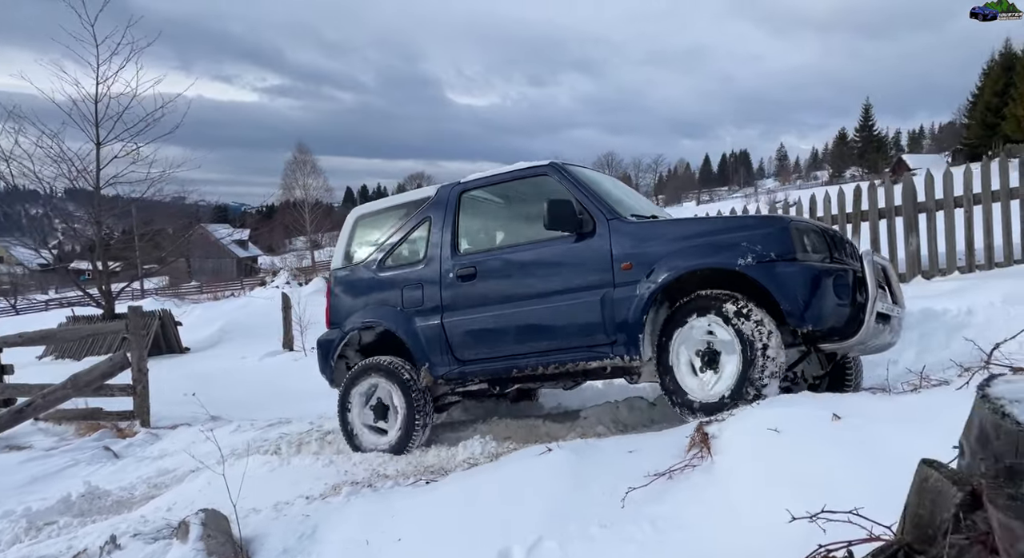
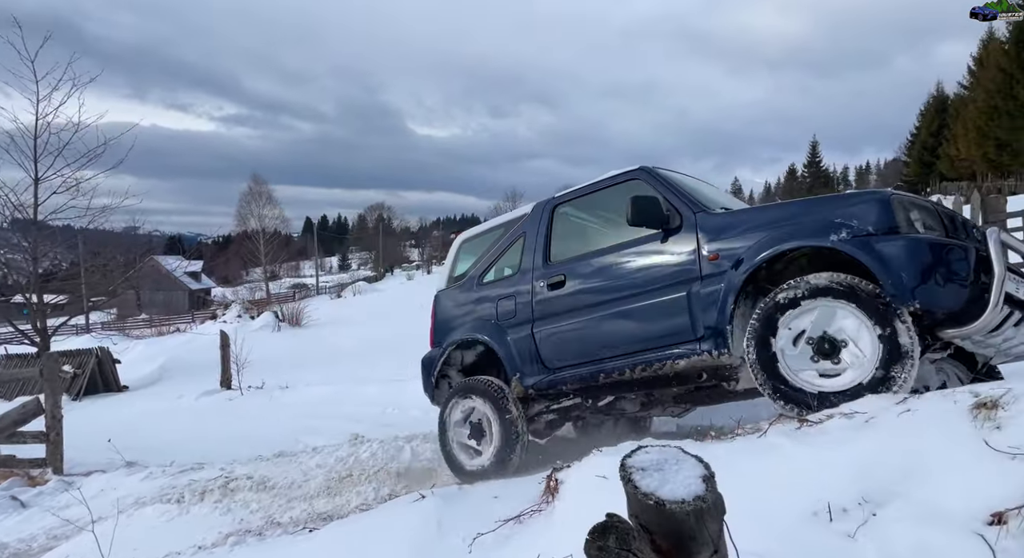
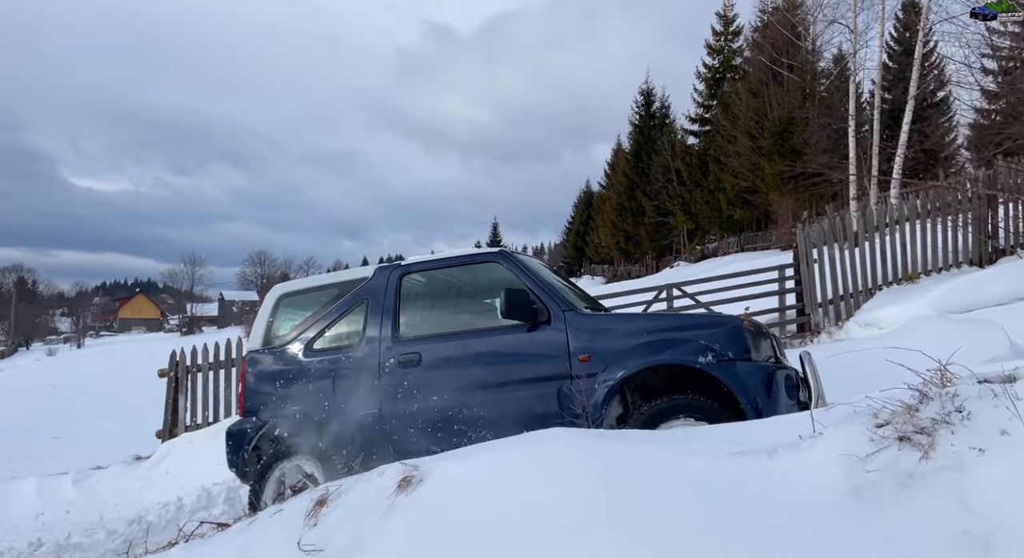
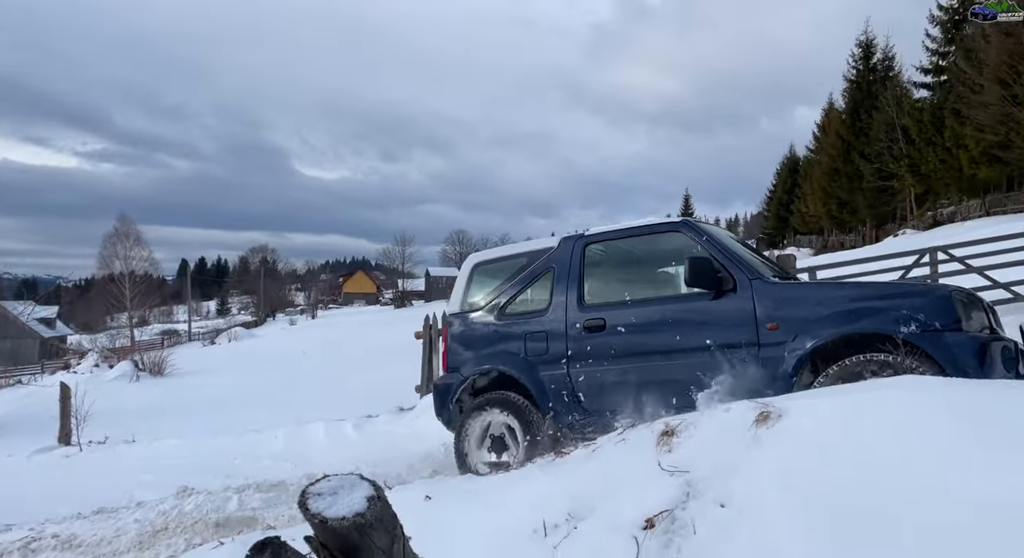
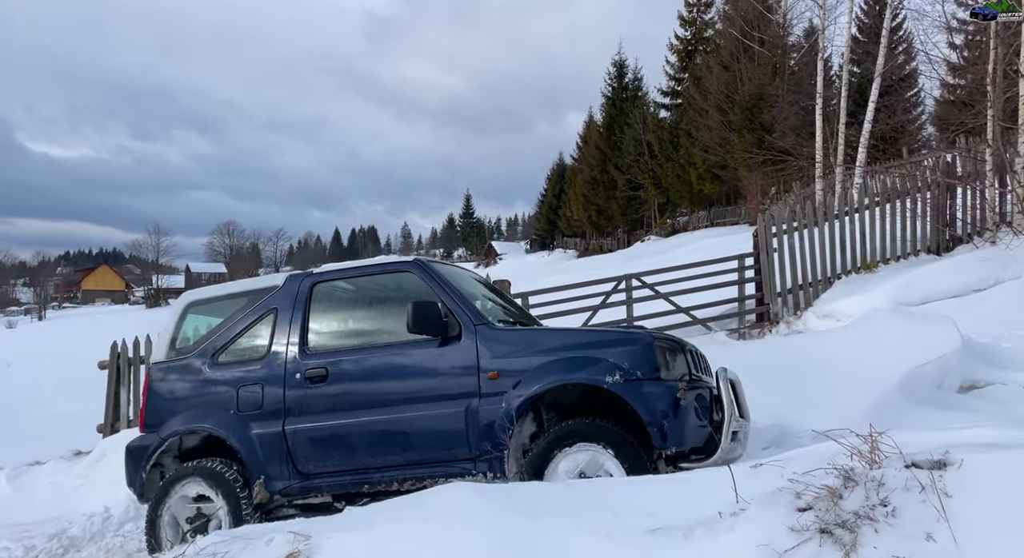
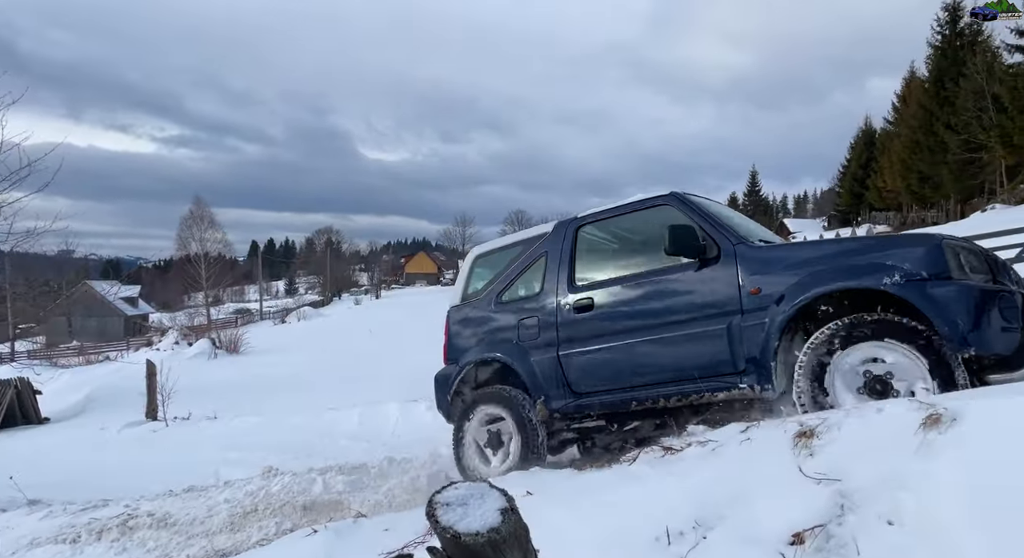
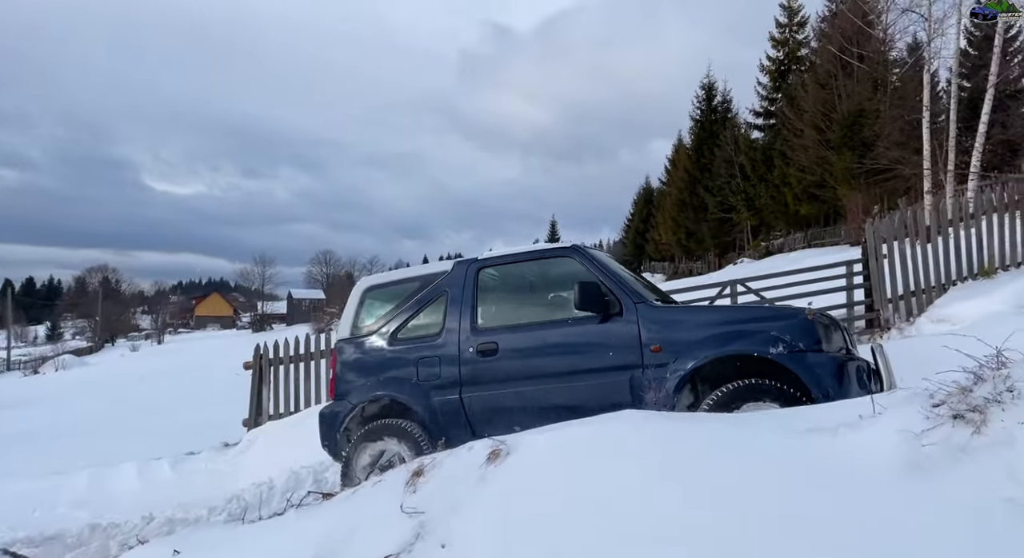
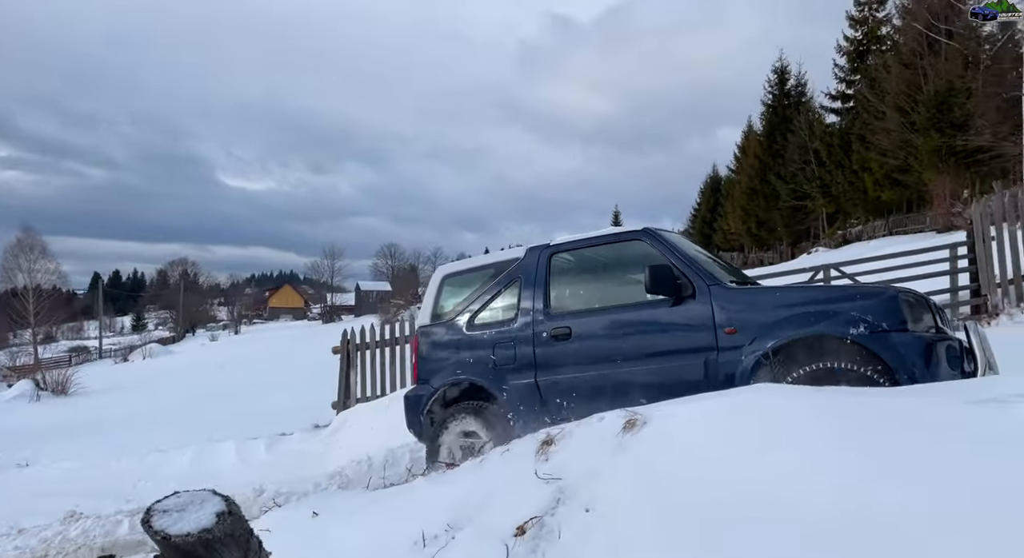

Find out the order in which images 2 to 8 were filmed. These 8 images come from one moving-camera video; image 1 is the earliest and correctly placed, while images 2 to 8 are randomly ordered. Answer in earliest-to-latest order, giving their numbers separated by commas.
2, 6, 4, 8, 7, 3, 5
